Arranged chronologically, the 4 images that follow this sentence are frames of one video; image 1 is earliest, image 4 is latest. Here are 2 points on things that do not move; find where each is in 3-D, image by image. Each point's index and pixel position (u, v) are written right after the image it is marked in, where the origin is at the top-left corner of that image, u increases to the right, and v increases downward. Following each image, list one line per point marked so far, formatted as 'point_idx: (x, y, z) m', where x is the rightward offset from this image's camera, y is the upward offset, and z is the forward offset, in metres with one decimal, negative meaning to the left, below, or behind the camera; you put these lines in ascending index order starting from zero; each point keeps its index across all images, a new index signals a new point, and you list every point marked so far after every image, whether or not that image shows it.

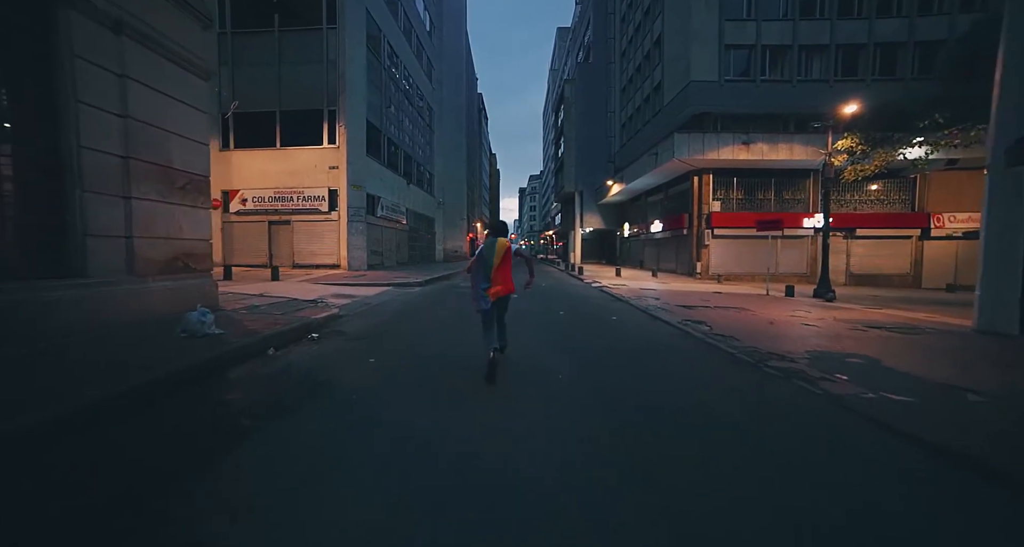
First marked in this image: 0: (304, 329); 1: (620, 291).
0: (-4.1, -1.1, +8.7) m
1: (+4.6, -0.7, +19.1) m
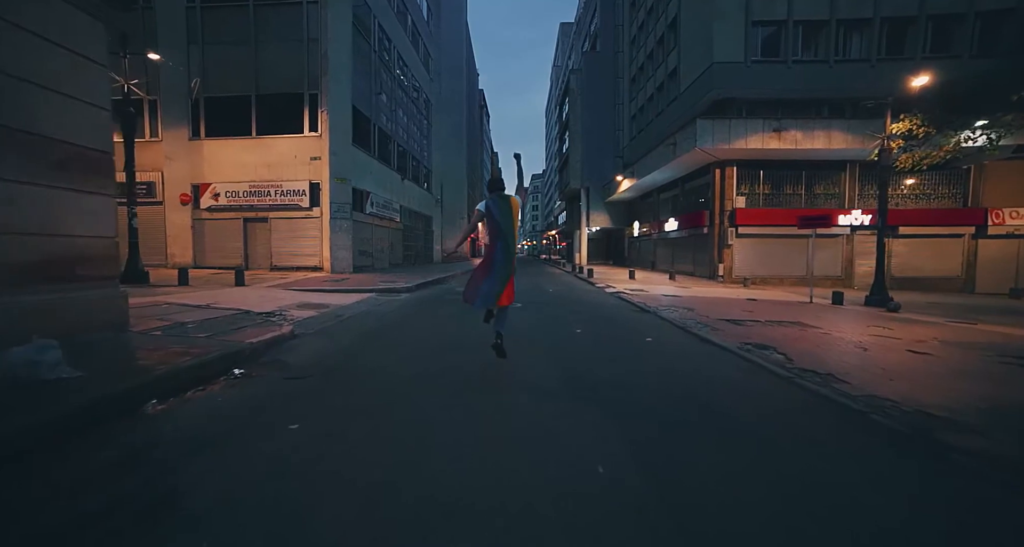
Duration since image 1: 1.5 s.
0: (-4.0, -1.2, +6.3) m
1: (+4.7, -0.8, +16.7) m
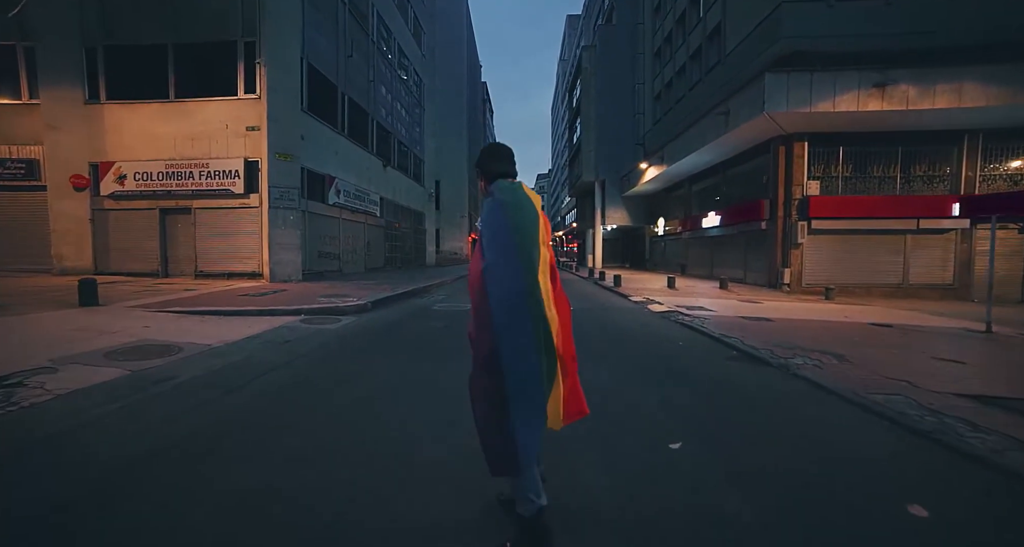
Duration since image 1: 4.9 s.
0: (-4.1, -1.4, +1.0) m
1: (+4.8, -1.1, +11.3) m
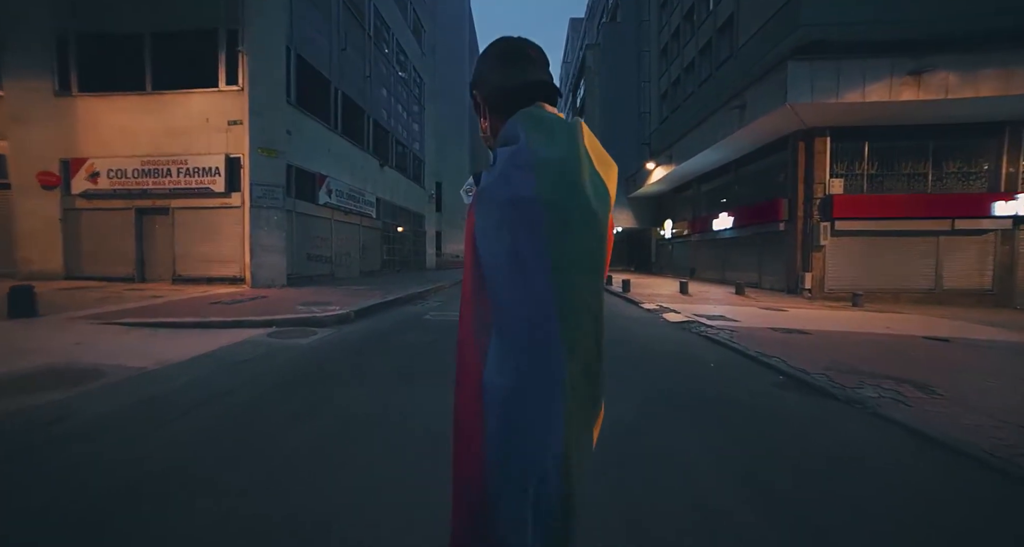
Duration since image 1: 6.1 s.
0: (-4.1, -1.5, -0.2) m
1: (+4.8, -1.2, +10.1) m
